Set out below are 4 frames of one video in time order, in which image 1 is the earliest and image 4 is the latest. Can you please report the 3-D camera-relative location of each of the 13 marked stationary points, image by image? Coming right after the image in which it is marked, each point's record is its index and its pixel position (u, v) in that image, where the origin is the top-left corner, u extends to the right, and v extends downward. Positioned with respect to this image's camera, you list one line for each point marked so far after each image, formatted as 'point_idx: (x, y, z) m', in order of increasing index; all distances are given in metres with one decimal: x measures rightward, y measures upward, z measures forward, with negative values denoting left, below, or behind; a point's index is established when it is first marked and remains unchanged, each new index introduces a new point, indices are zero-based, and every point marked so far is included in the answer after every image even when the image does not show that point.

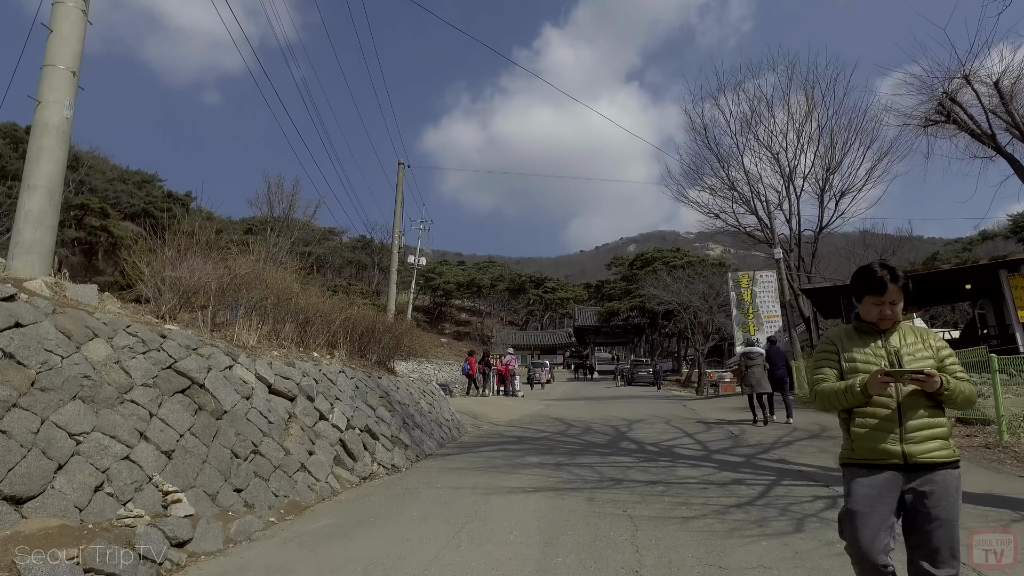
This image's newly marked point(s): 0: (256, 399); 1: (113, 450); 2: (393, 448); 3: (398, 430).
0: (-2.6, -1.1, +6.0) m
1: (-2.8, -1.1, +4.1) m
2: (-1.6, -2.1, +7.7) m
3: (-1.6, -2.0, +8.2) m
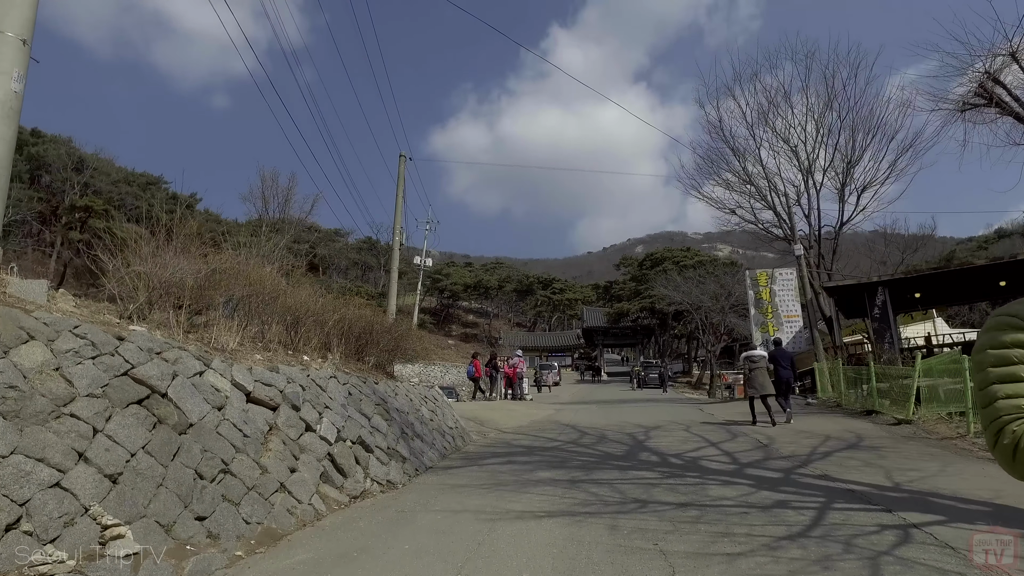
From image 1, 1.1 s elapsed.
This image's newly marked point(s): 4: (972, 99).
0: (-2.5, -1.1, +5.3) m
1: (-2.7, -1.1, +3.4) m
2: (-1.5, -2.1, +7.0) m
3: (-1.5, -2.0, +7.5) m
4: (+8.5, +3.5, +10.8) m
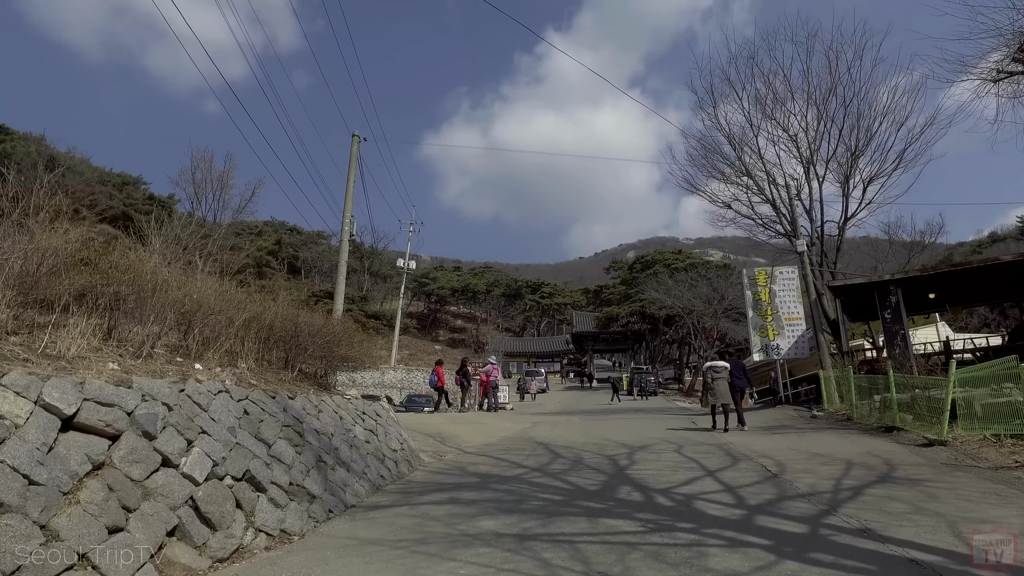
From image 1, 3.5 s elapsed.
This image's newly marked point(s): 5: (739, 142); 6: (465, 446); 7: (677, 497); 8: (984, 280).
0: (-3.1, -1.0, +3.6) m
1: (-3.3, -0.9, +1.7) m
2: (-2.1, -2.0, +5.4) m
3: (-2.1, -1.9, +5.8) m
4: (+7.9, +3.5, +9.3) m
5: (+7.2, +4.7, +18.7) m
6: (-0.8, -2.8, +10.2) m
7: (+1.6, -2.0, +5.6) m
8: (+11.8, +0.2, +14.7) m
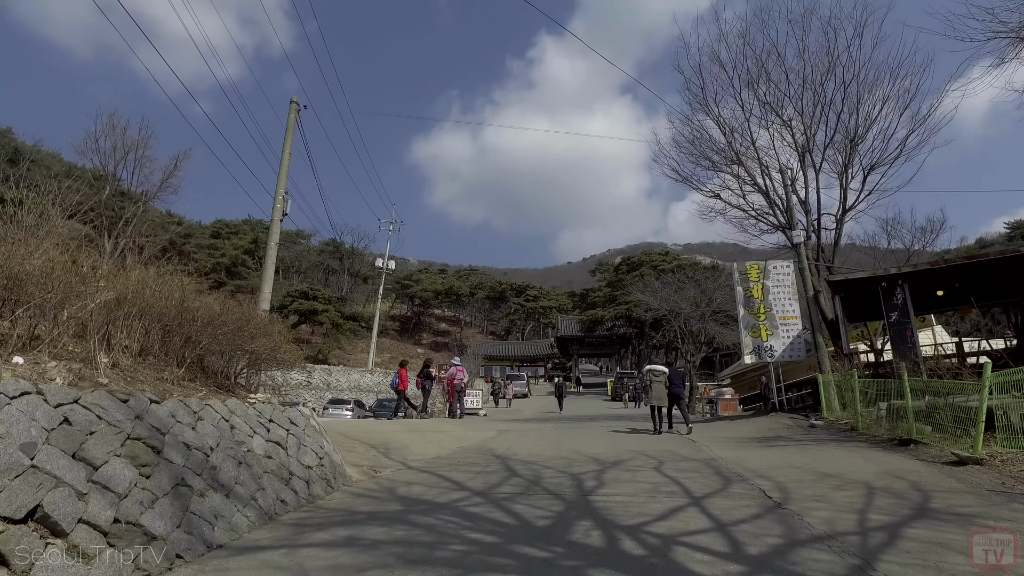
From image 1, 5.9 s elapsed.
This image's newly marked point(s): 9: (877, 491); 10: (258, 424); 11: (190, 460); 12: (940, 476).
0: (-3.6, -0.7, +2.1) m
1: (-3.8, -0.6, +0.2) m
2: (-2.7, -1.7, +3.8) m
3: (-2.7, -1.6, +4.3) m
4: (+7.3, +3.7, +8.0) m
5: (+6.4, +4.7, +17.4) m
6: (-1.5, -2.5, +8.7) m
7: (+1.0, -1.8, +4.1) m
8: (+11.1, +0.2, +13.4) m
9: (+3.4, -1.9, +5.4) m
10: (-2.7, -1.5, +6.3) m
11: (-2.7, -1.5, +5.0) m
12: (+4.4, -1.9, +6.0) m
